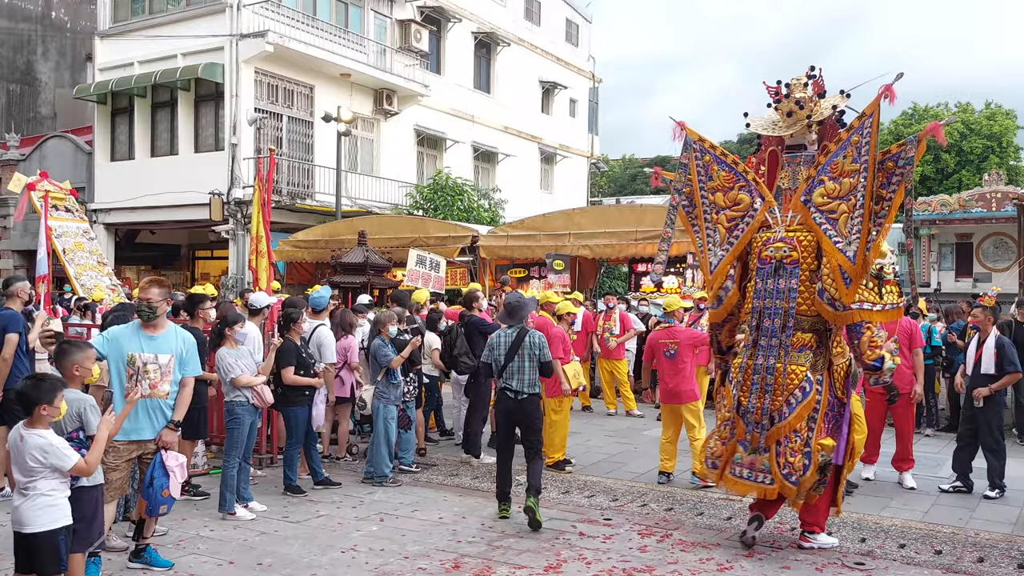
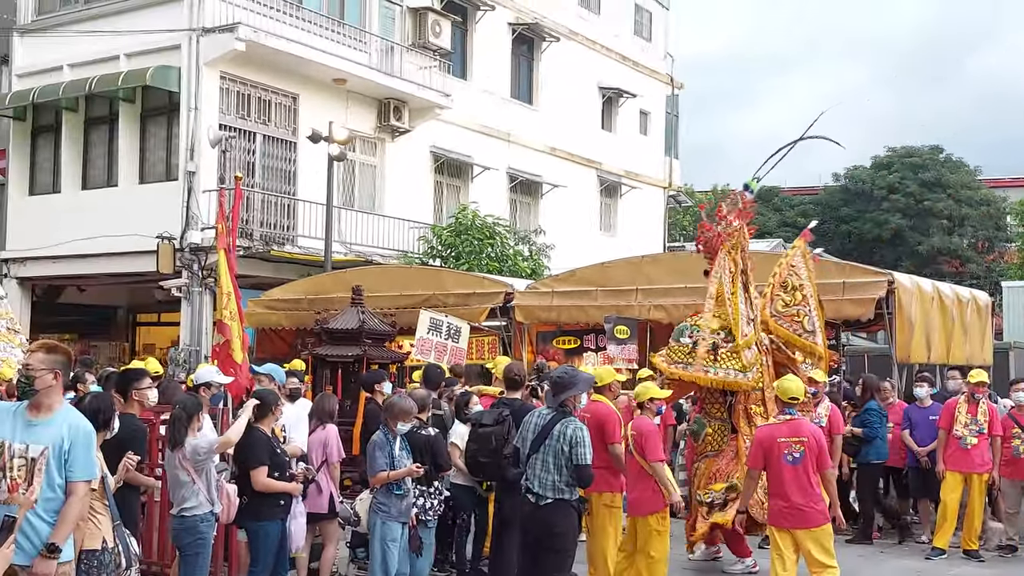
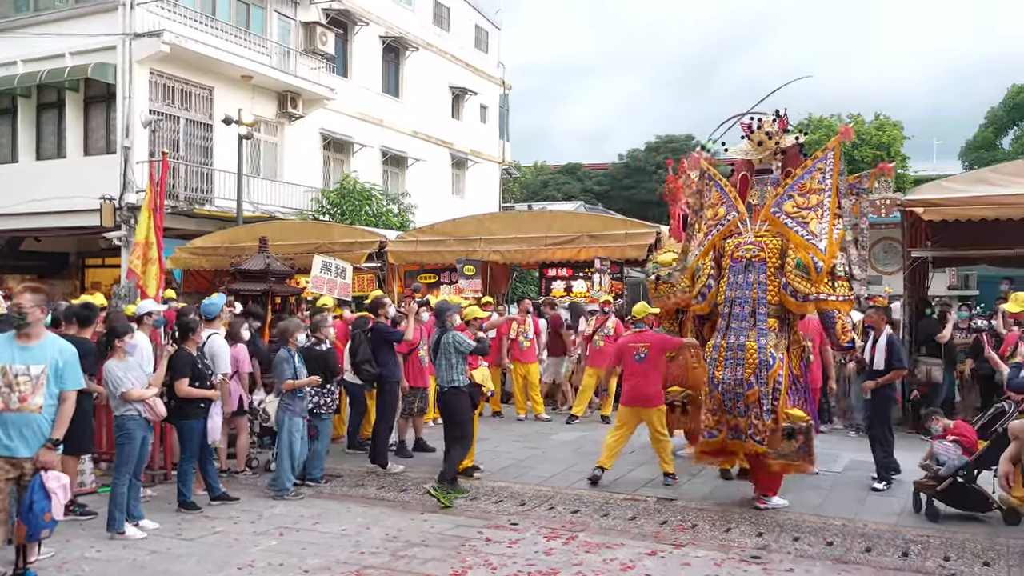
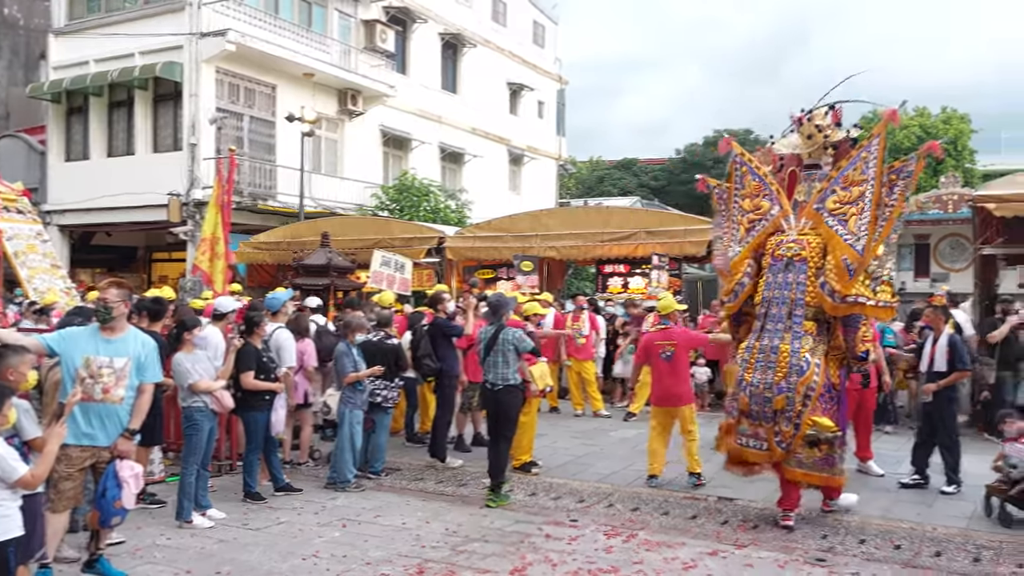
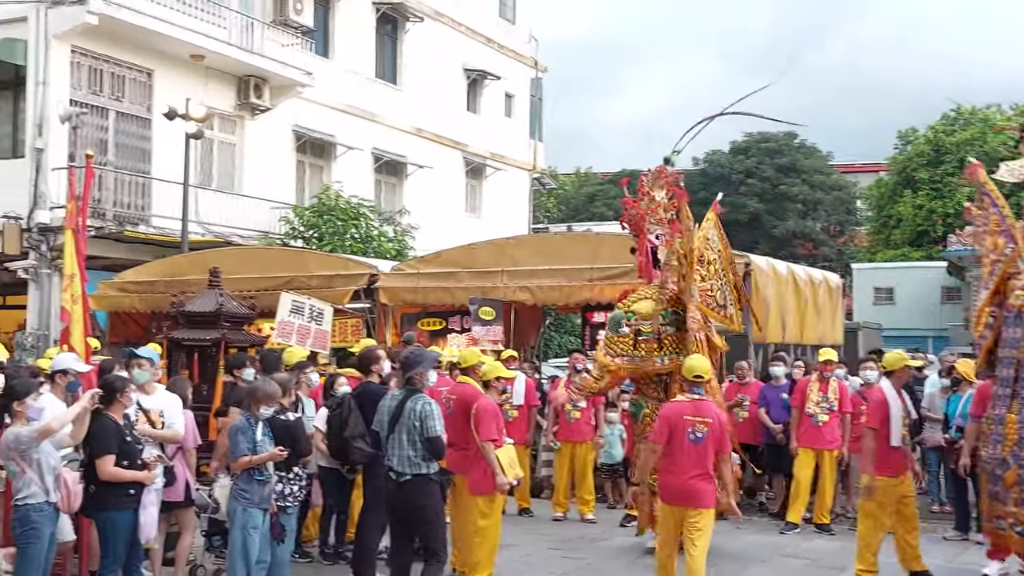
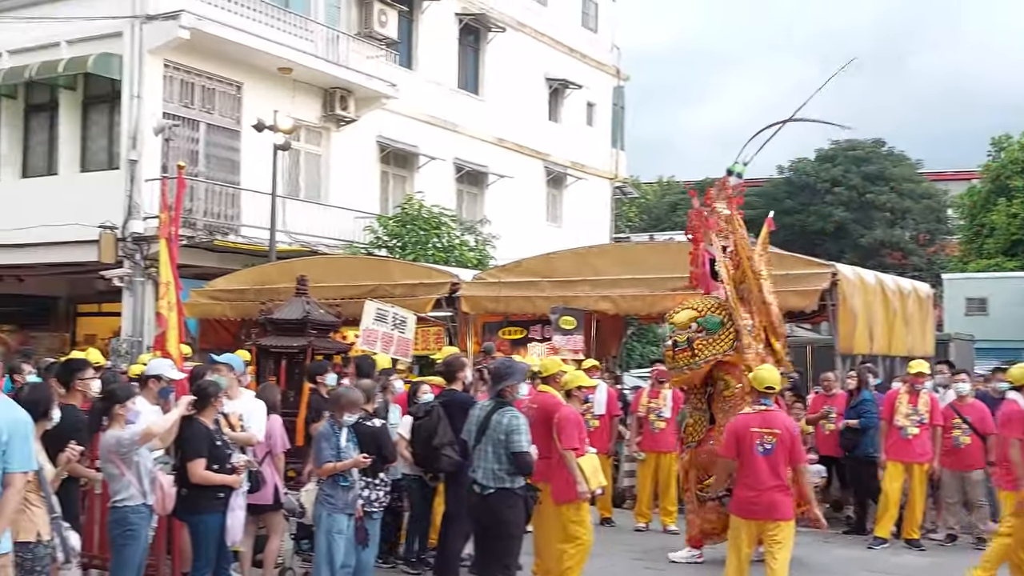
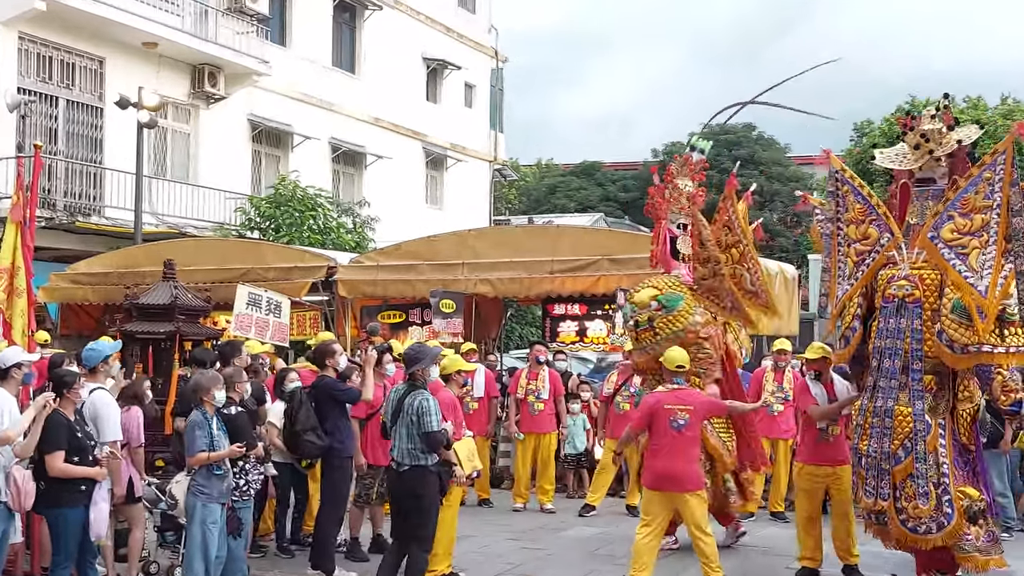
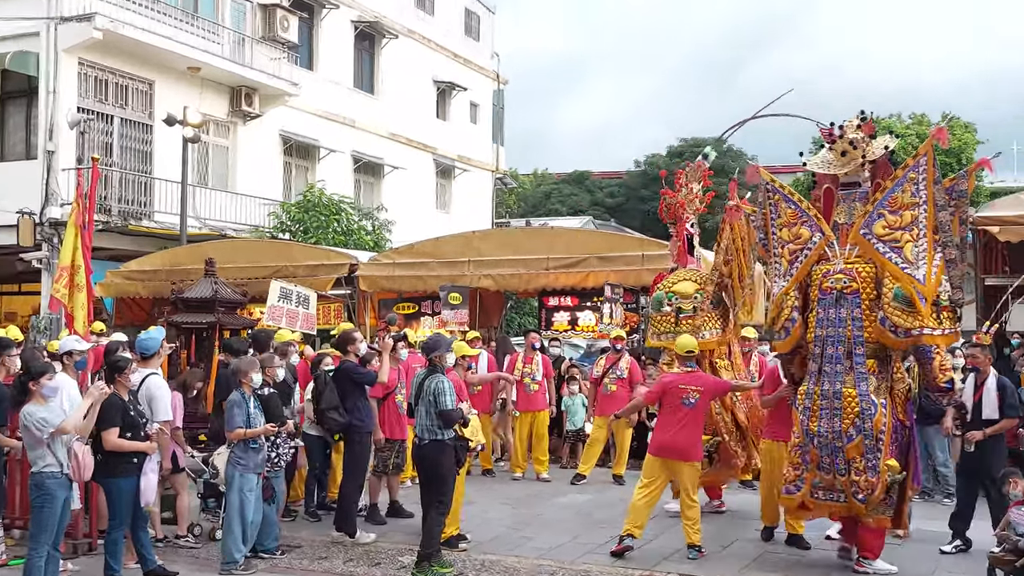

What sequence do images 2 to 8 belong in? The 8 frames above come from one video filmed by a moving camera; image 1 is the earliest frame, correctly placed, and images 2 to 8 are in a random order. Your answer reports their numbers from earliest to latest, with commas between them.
4, 3, 8, 7, 5, 6, 2
